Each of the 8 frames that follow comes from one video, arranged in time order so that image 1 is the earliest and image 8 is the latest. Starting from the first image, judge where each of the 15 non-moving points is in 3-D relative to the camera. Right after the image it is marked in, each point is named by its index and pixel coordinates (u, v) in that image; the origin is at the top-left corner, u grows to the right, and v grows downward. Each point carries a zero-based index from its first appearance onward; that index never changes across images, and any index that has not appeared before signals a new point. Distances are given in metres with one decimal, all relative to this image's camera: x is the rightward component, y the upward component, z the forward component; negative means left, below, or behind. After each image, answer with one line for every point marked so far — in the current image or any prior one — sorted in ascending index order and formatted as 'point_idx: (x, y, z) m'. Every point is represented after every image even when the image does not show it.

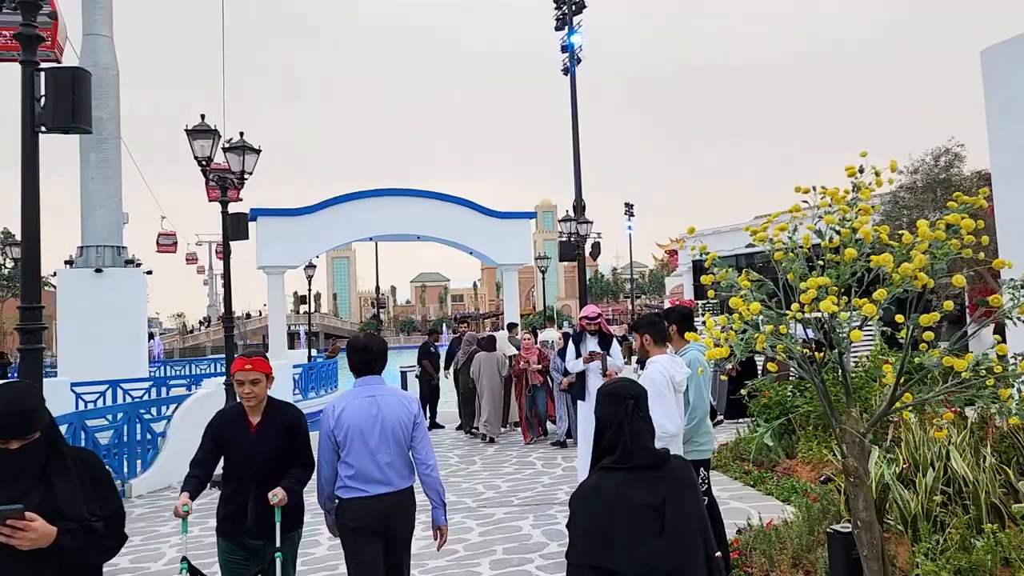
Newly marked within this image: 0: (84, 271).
0: (-9.8, +0.3, +19.5) m
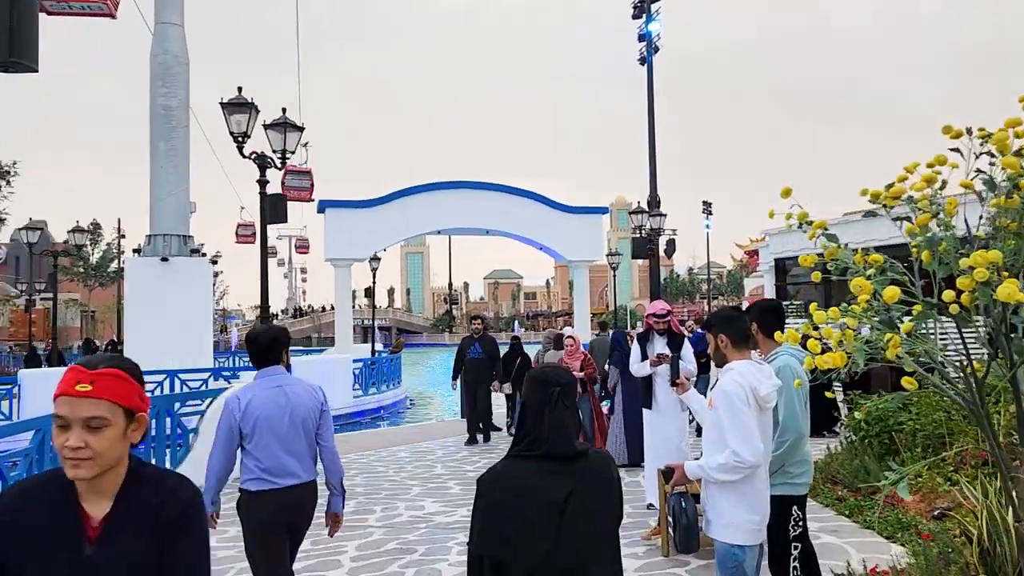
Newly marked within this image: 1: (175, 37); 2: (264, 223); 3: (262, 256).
0: (-8.3, +0.6, +19.2) m
1: (-8.0, +5.9, +19.8) m
2: (-3.0, +0.8, +10.0) m
3: (-3.0, +0.4, +10.0) m
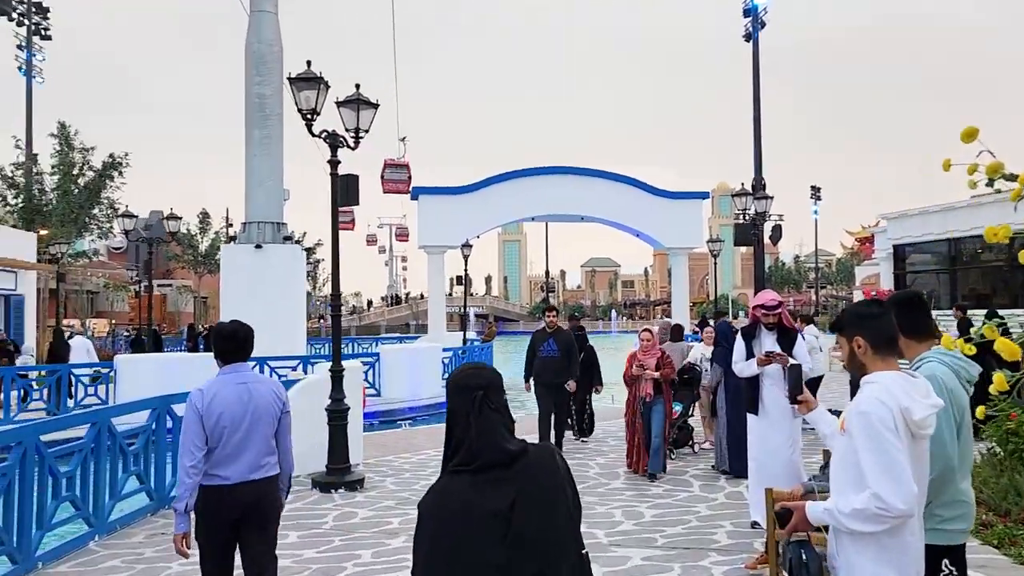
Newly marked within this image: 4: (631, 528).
0: (-6.2, +0.9, +19.2) m
1: (-5.8, +6.2, +19.6) m
2: (-2.0, +0.9, +9.4) m
3: (-2.0, +0.5, +9.4) m
4: (+1.1, -2.1, +7.3) m
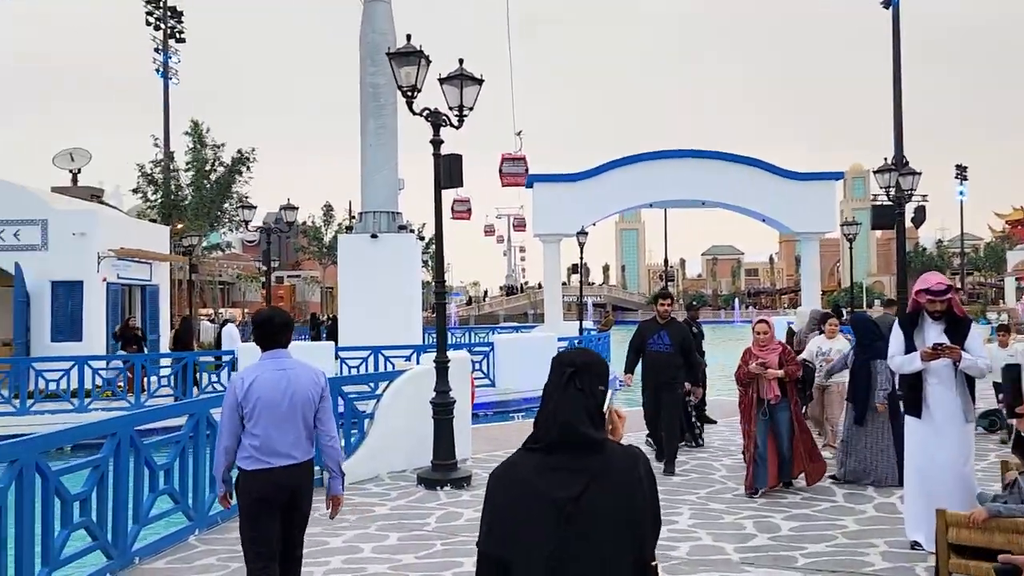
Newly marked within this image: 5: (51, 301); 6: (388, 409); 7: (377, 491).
0: (-3.5, +1.2, +19.2) m
1: (-3.1, +6.5, +19.5) m
2: (-0.8, +1.1, +8.9) m
3: (-0.8, +0.7, +9.0) m
4: (+2.0, -2.0, +6.4) m
5: (-10.7, -0.3, +19.2) m
6: (-1.4, -1.4, +9.3) m
7: (-1.4, -2.1, +8.6) m
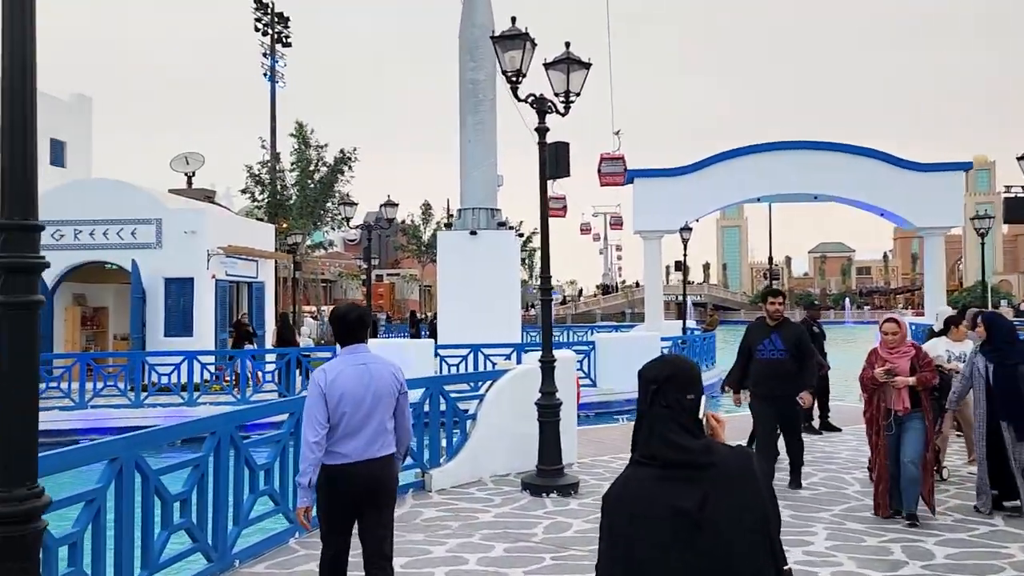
0: (-1.2, +1.2, +19.0) m
1: (-0.7, +6.5, +19.2) m
2: (+0.3, +1.1, +8.4) m
3: (+0.3, +0.7, +8.5) m
4: (+2.8, -1.9, +5.7) m
5: (-8.3, -0.2, +19.8) m
6: (-0.2, -1.3, +9.0) m
7: (-0.3, -2.1, +8.2) m
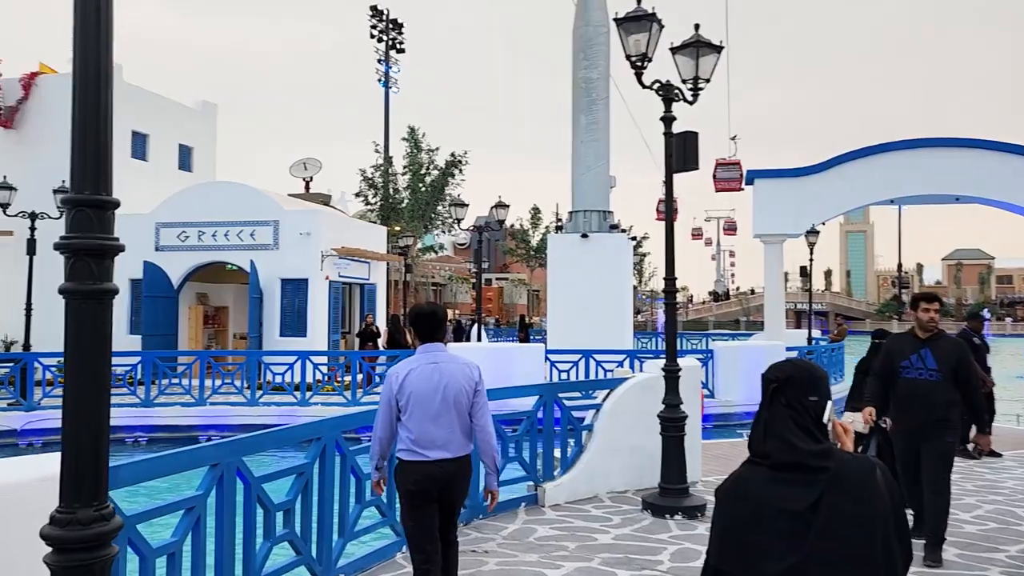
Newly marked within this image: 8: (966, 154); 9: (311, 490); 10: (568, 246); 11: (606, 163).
0: (+1.3, +1.2, +18.4) m
1: (+1.9, +6.4, +18.6) m
2: (+1.5, +1.1, +7.8) m
3: (+1.5, +0.7, +7.8) m
4: (+3.5, -2.0, +4.7) m
5: (-5.6, -0.2, +20.2) m
6: (+1.0, -1.3, +8.4) m
7: (+0.8, -2.1, +7.6) m
8: (+10.6, +3.2, +19.6) m
9: (-1.3, -1.3, +5.3) m
10: (+1.3, +0.9, +18.6) m
11: (+2.2, +2.9, +19.0) m
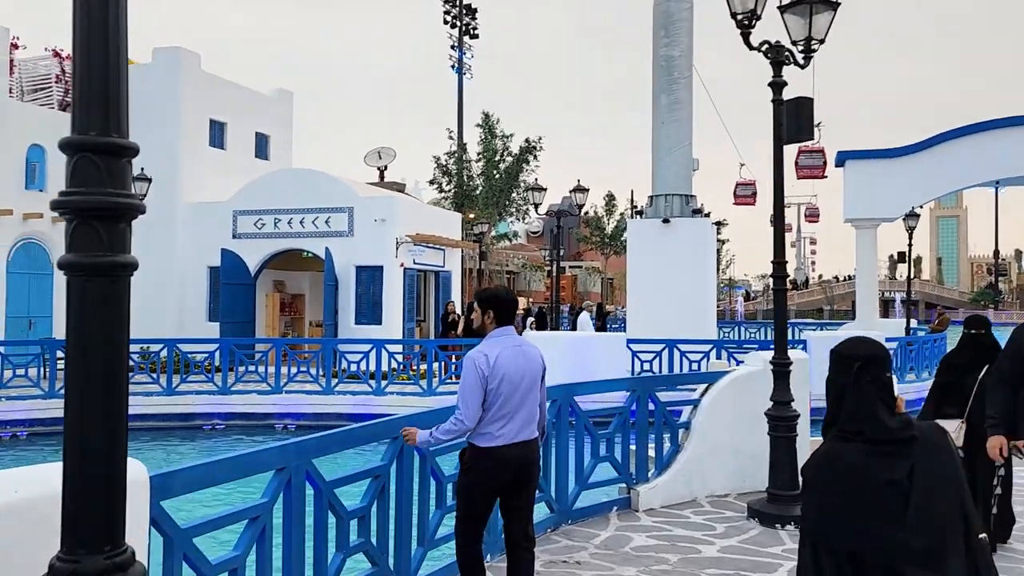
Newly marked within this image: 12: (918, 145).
0: (+3.0, +1.4, +17.6) m
1: (+3.6, +6.7, +17.7) m
2: (+2.3, +1.2, +6.9) m
3: (+2.3, +0.8, +7.0) m
4: (+4.0, -1.9, +3.8) m
5: (-3.8, +0.1, +19.9) m
6: (+1.8, -1.2, +7.6) m
7: (+1.6, -1.9, +6.9) m
8: (+12.4, +3.5, +17.9) m
9: (-0.7, -1.2, +4.8) m
10: (+3.0, +1.2, +17.7) m
11: (+3.9, +3.2, +18.1) m
12: (+9.6, +3.4, +19.4) m
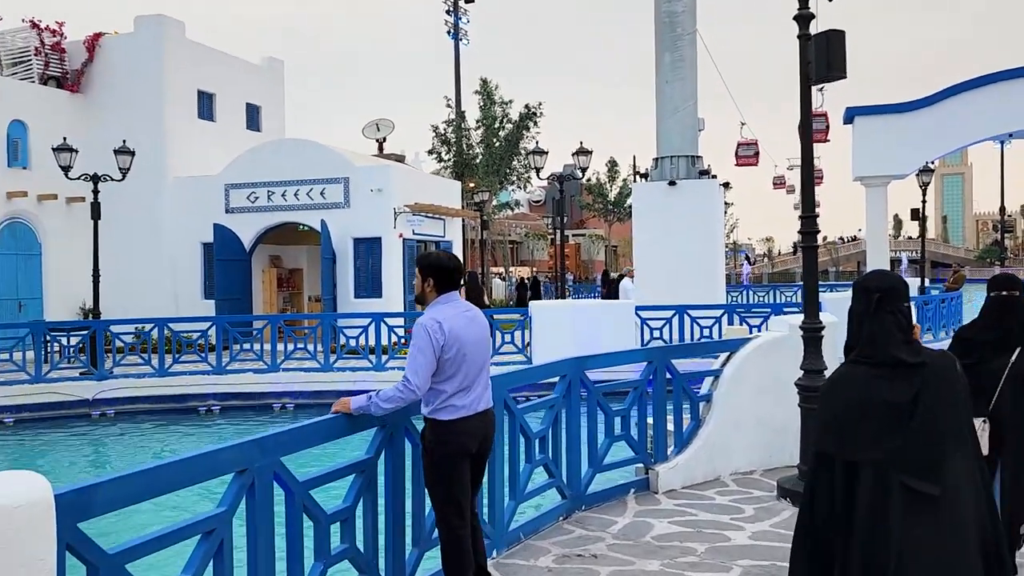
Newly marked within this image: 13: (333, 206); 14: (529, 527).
0: (+3.0, +2.2, +16.9) m
1: (+3.5, +7.5, +16.8) m
2: (+2.2, +1.6, +6.2) m
3: (+2.2, +1.2, +6.3) m
4: (+4.1, -1.6, +3.1) m
5: (-3.7, +0.7, +19.3) m
6: (+1.8, -0.9, +7.0) m
7: (+1.6, -1.6, +6.3) m
8: (+12.4, +4.5, +17.1) m
9: (-0.7, -1.0, +4.2) m
10: (+3.0, +2.0, +17.0) m
11: (+3.9, +3.9, +17.3) m
12: (+9.6, +4.4, +18.6) m
13: (-4.2, +1.9, +19.5) m
14: (+0.1, -1.6, +5.6) m
